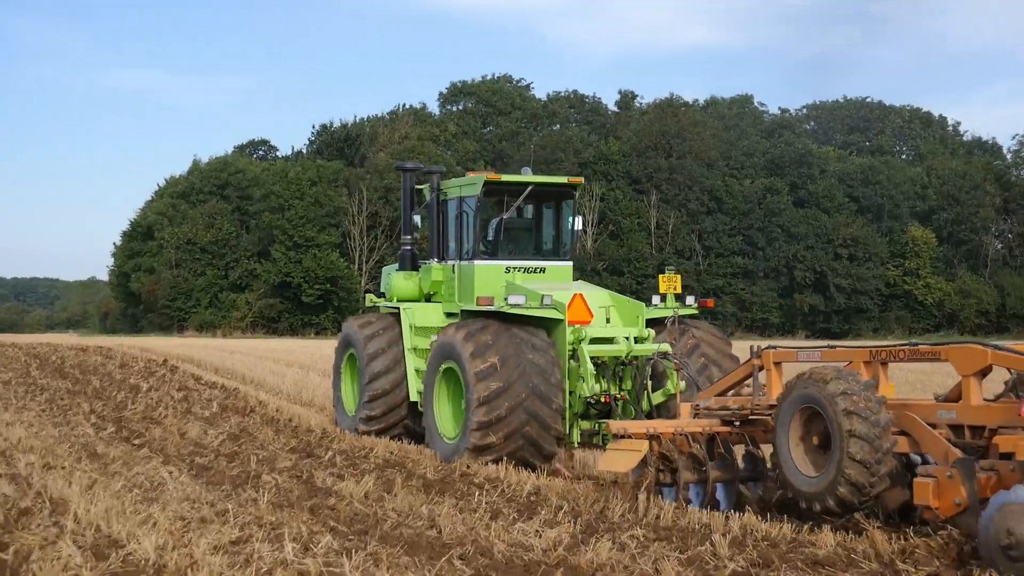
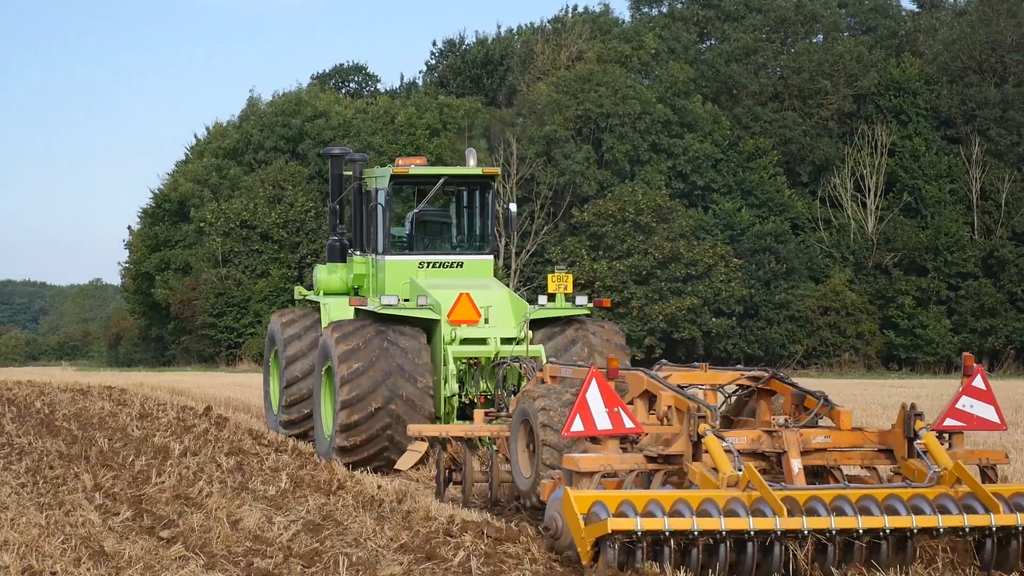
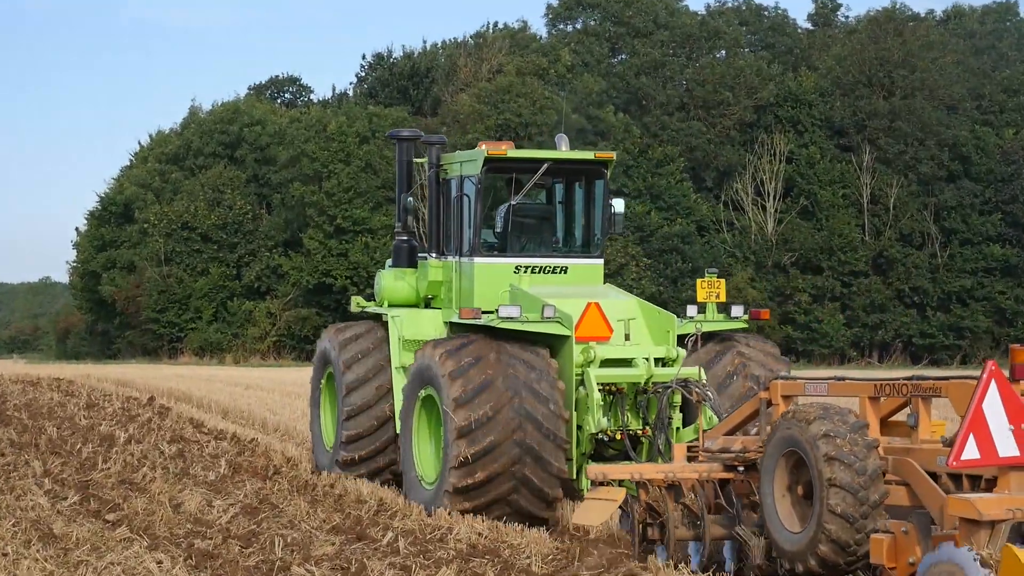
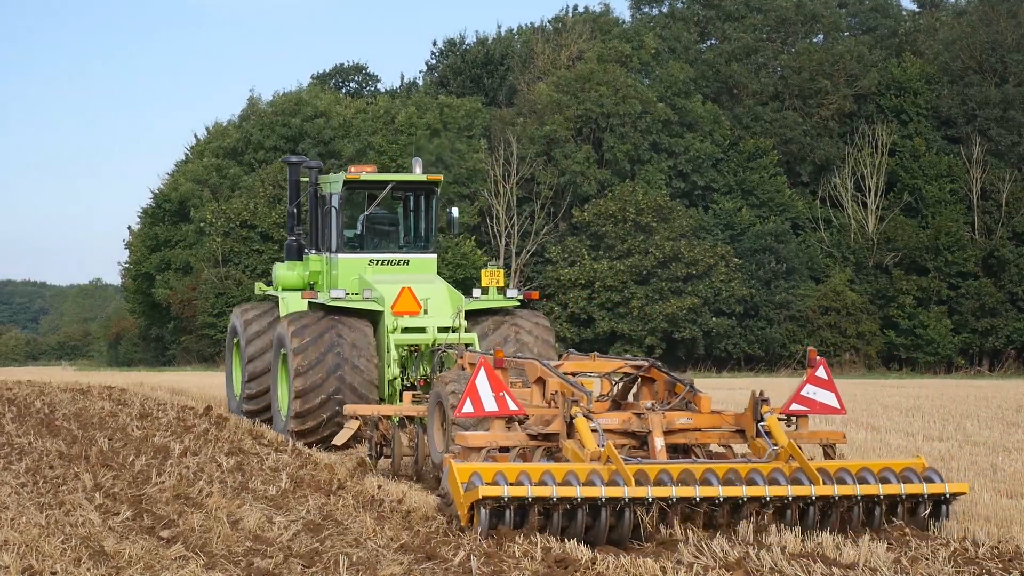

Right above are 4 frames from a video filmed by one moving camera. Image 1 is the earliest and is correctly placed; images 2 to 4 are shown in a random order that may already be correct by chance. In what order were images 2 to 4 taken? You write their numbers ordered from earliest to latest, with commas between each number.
3, 2, 4
